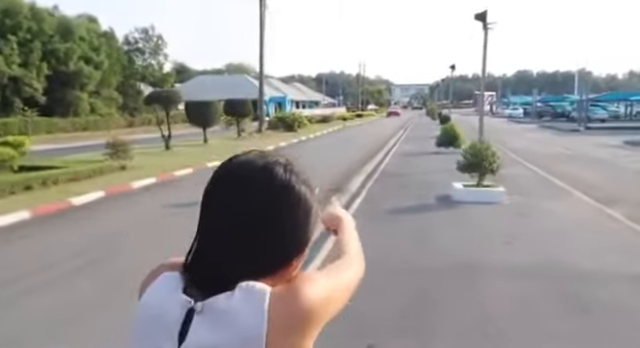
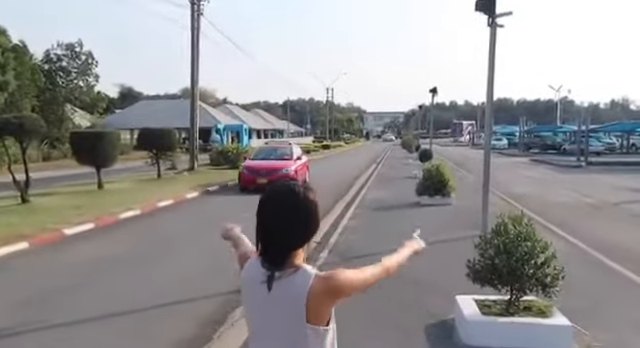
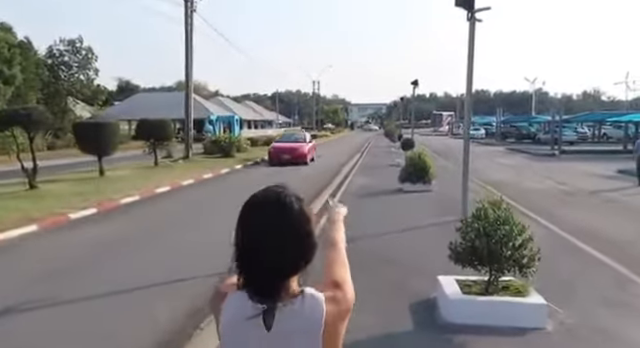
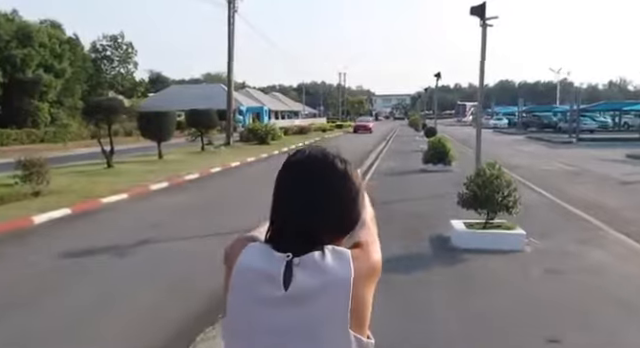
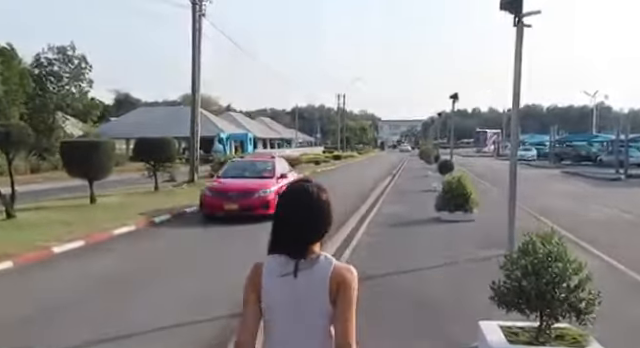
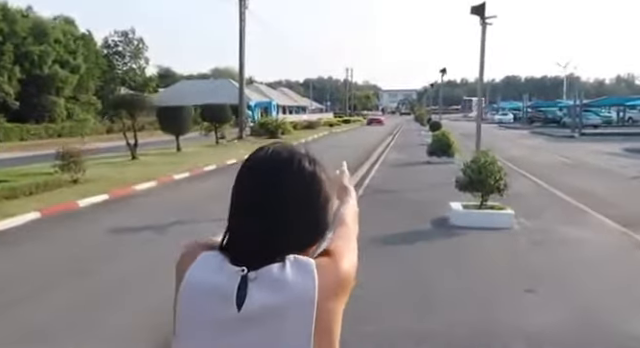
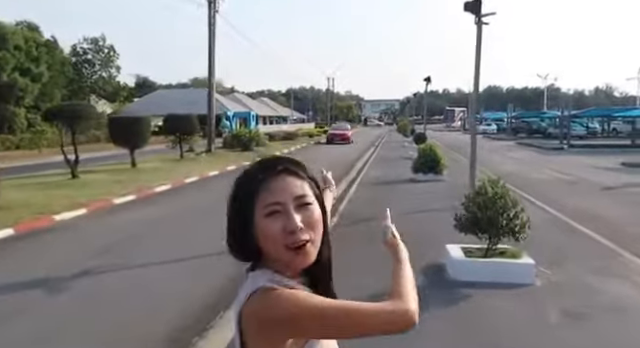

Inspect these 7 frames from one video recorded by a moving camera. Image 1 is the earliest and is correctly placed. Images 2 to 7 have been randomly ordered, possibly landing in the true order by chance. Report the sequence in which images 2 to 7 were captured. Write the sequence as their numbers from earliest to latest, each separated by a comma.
6, 4, 7, 3, 2, 5
